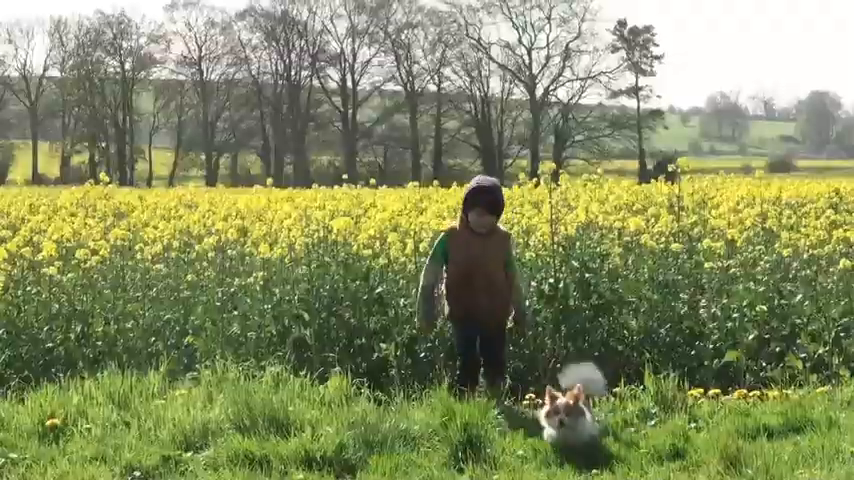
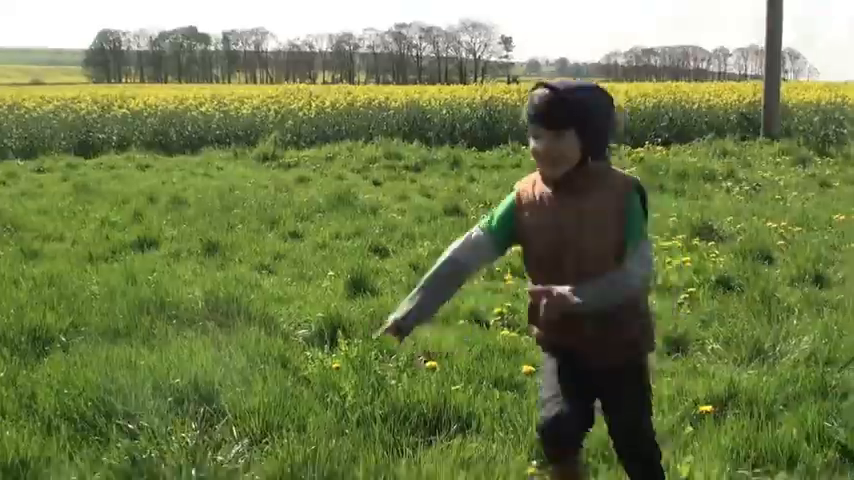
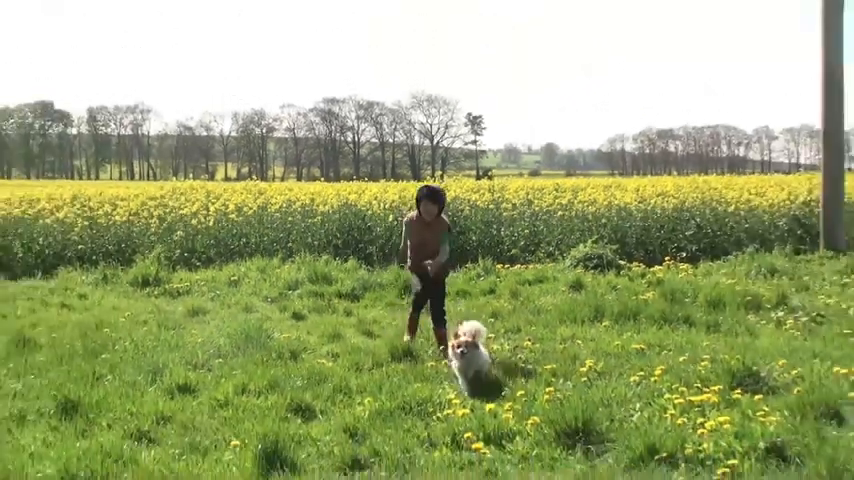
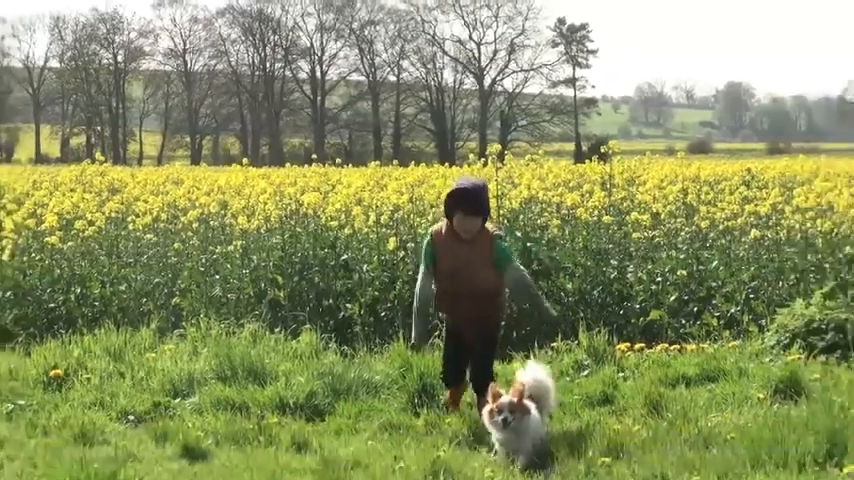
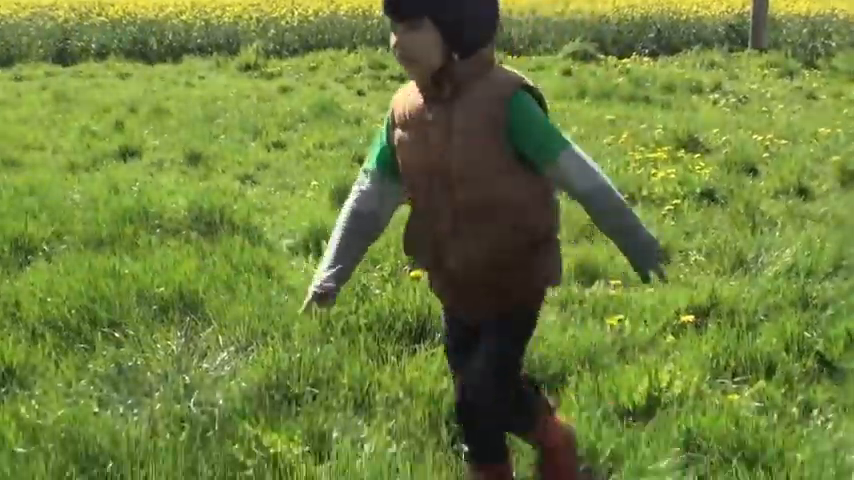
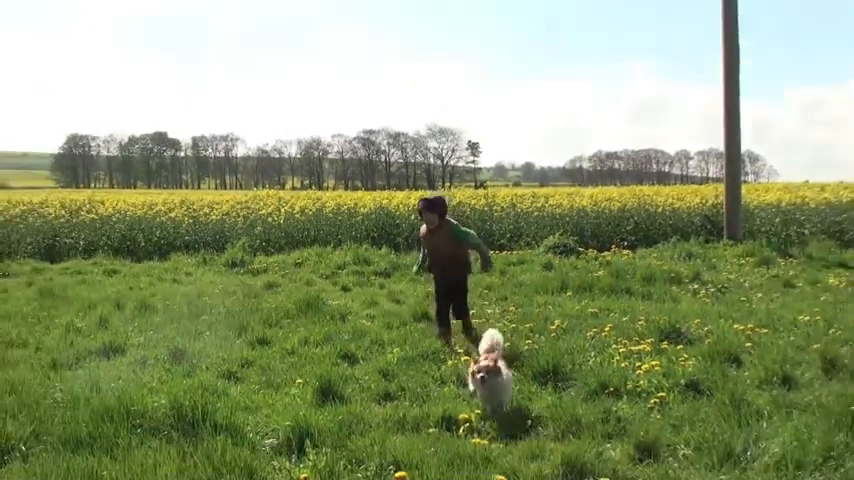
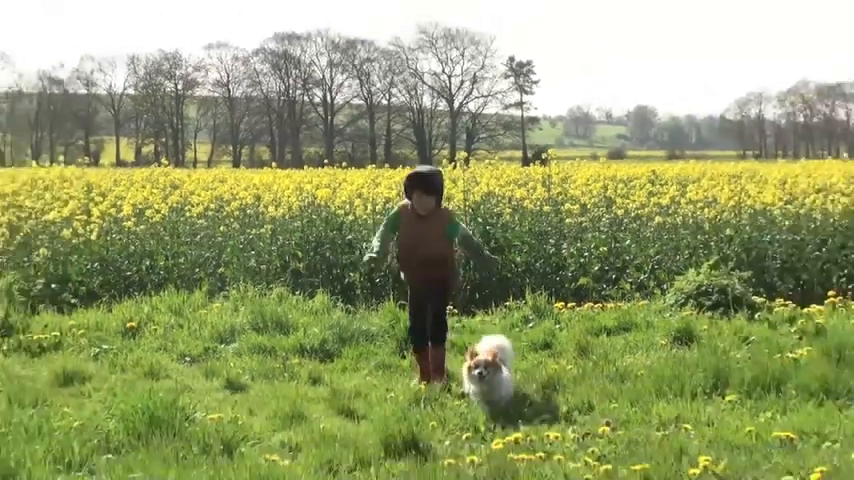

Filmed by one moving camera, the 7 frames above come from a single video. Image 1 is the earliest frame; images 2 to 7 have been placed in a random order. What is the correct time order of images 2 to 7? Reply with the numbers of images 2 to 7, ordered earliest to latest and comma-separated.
4, 7, 3, 6, 2, 5
